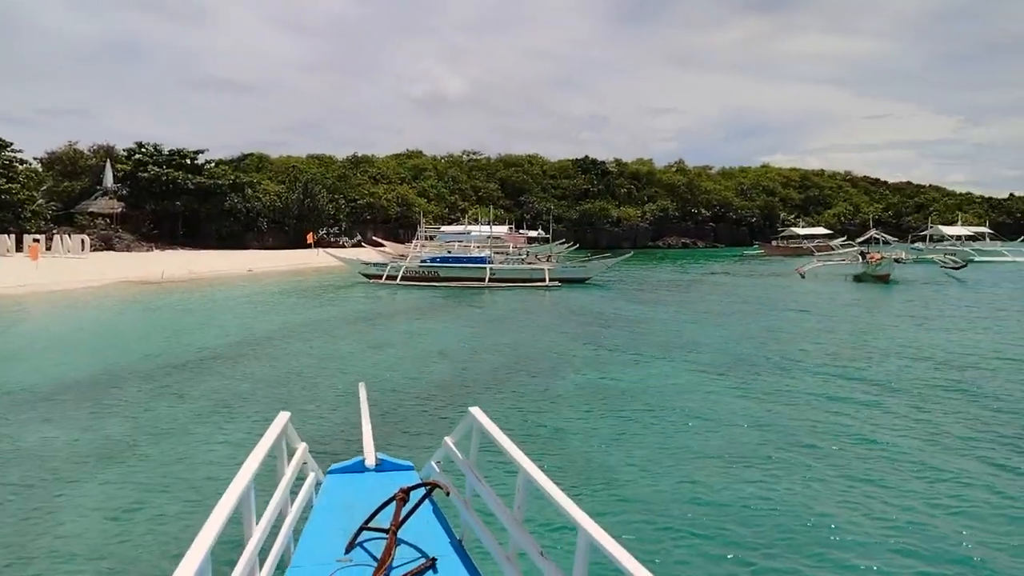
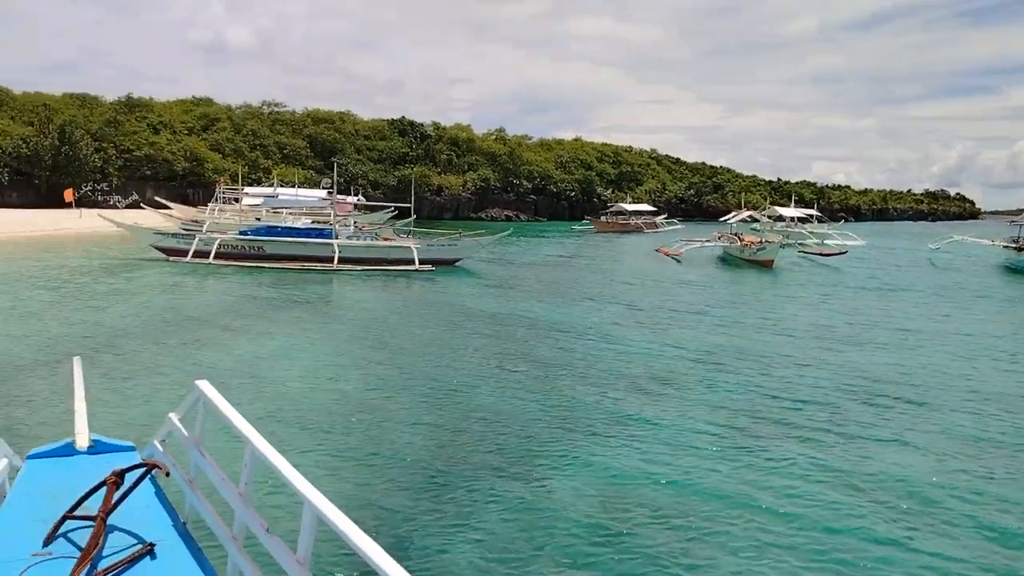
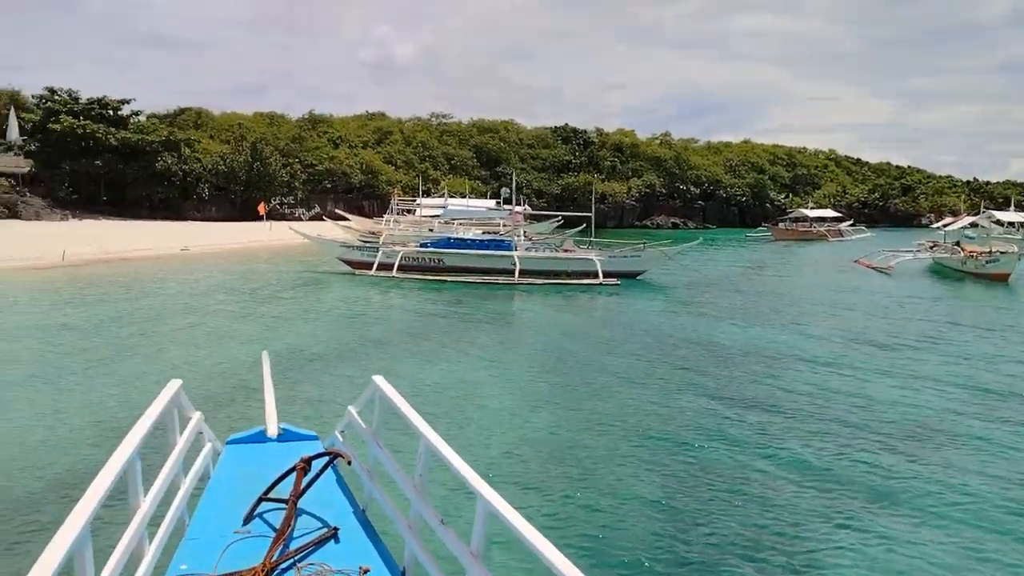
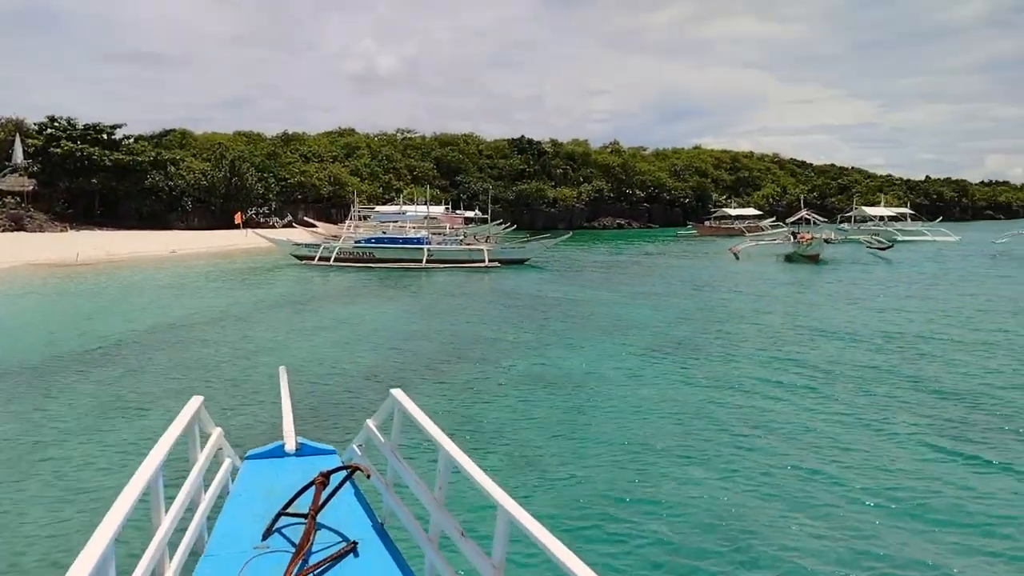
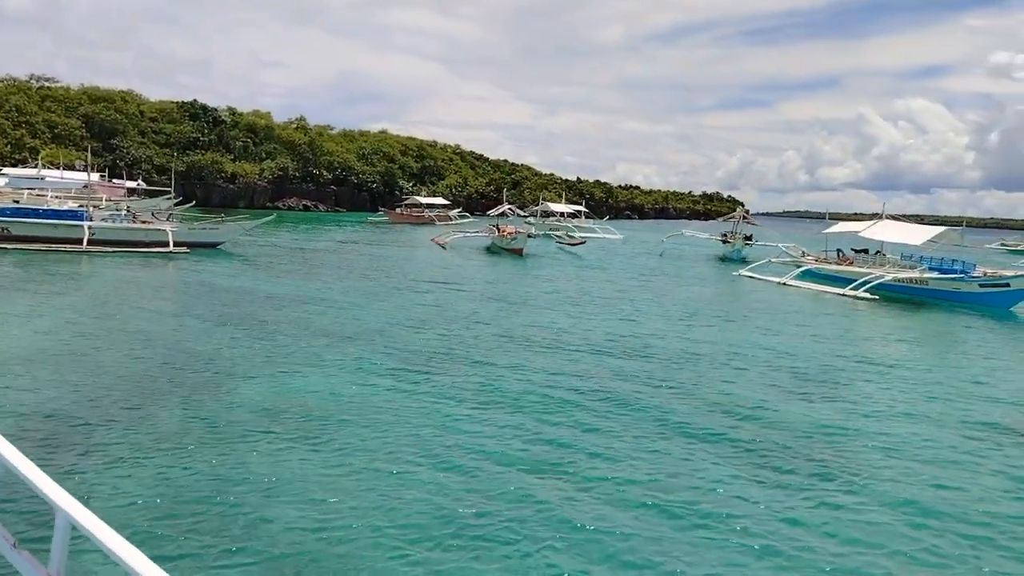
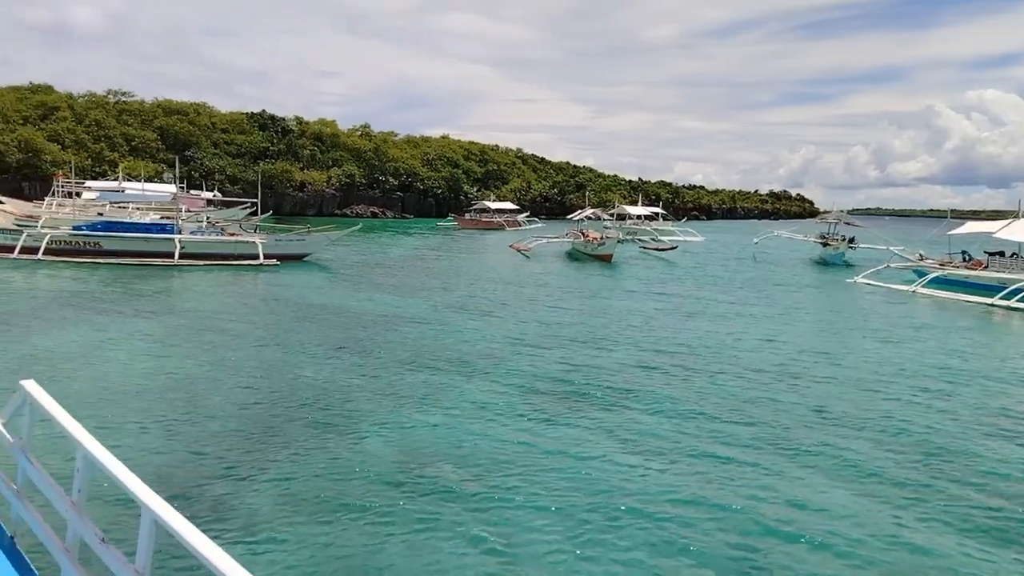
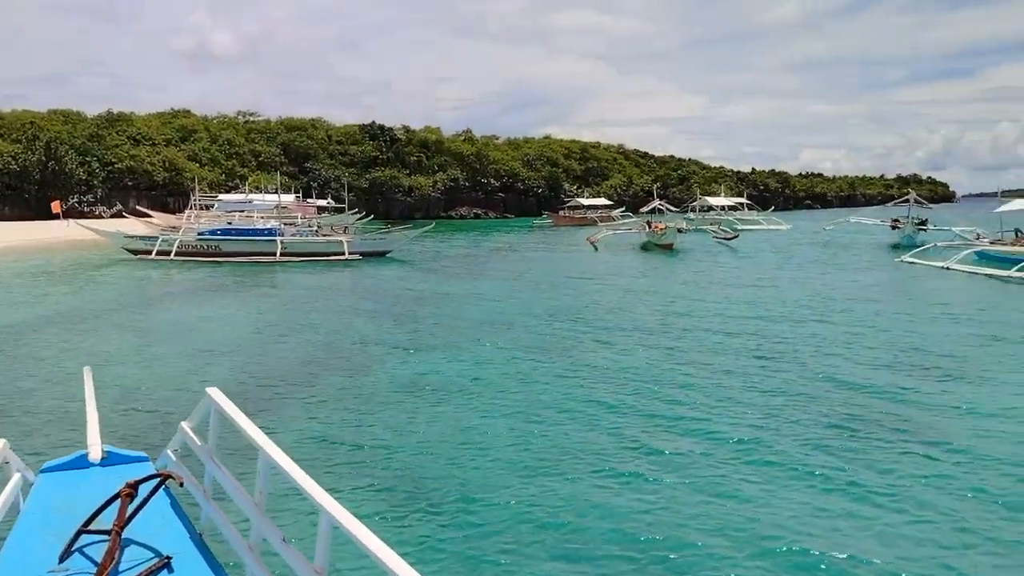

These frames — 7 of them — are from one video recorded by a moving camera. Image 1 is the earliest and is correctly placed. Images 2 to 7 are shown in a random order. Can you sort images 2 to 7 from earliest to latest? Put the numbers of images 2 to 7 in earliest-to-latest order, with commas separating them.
4, 7, 5, 6, 2, 3
